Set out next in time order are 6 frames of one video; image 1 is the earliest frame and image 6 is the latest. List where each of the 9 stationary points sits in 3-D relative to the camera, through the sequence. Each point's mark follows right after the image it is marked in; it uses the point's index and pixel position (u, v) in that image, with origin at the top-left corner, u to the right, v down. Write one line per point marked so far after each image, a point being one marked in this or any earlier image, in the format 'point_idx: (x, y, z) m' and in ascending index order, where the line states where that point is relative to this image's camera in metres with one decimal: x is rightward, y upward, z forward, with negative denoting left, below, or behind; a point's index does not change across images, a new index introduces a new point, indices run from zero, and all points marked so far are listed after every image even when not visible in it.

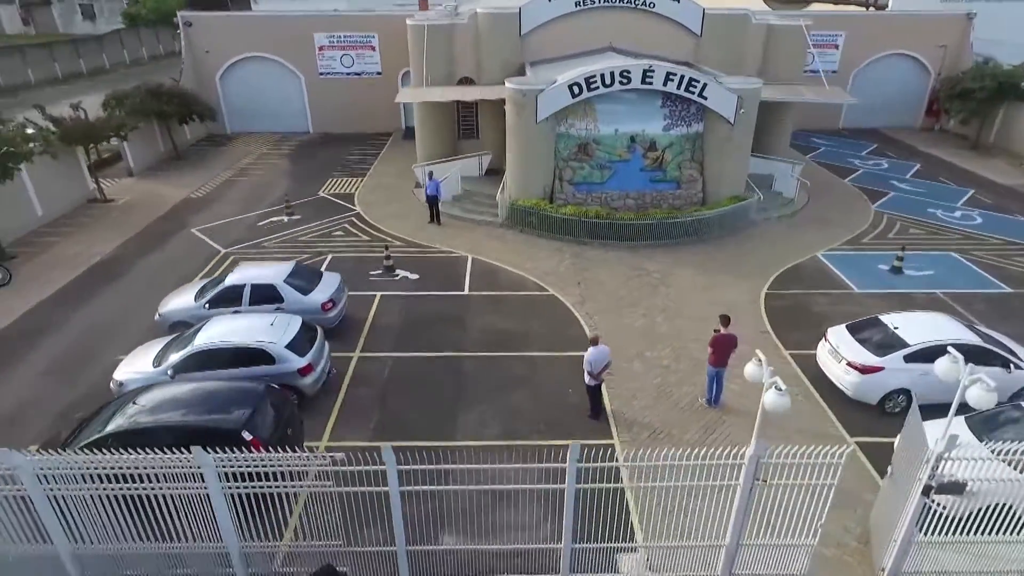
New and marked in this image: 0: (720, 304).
0: (+4.9, -0.4, +14.6) m
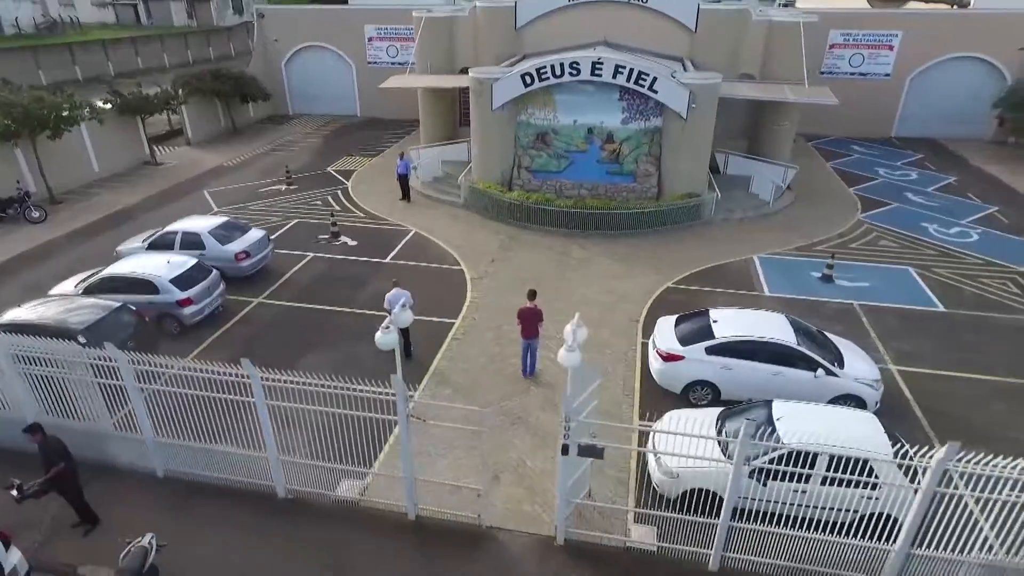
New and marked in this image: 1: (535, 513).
0: (+2.4, -0.1, +14.8) m
1: (+0.3, -3.2, +8.9) m
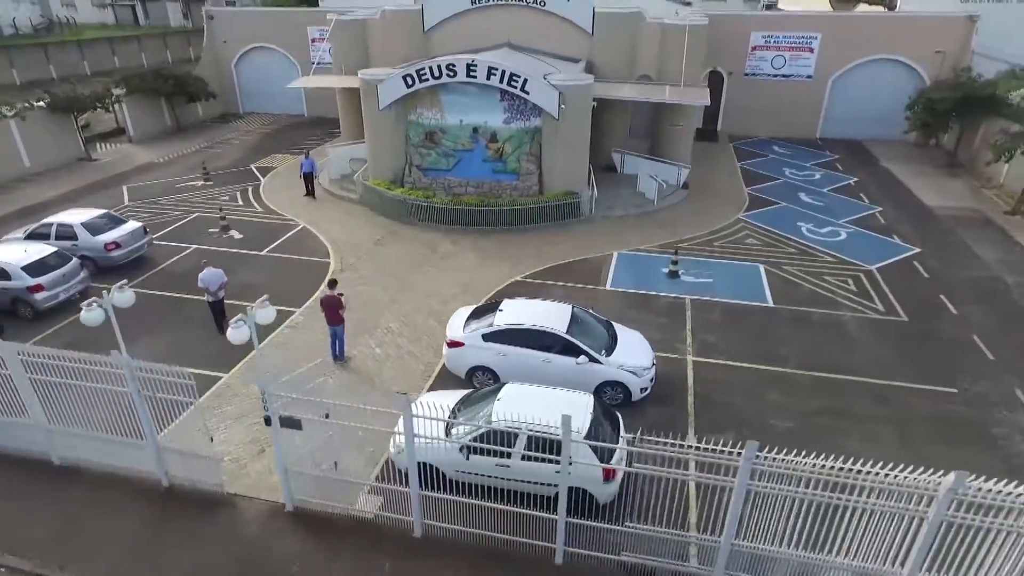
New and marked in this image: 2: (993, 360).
0: (-1.3, +0.1, +15.5) m
1: (-3.6, -3.0, +9.6) m
2: (+9.6, -1.4, +12.4) m
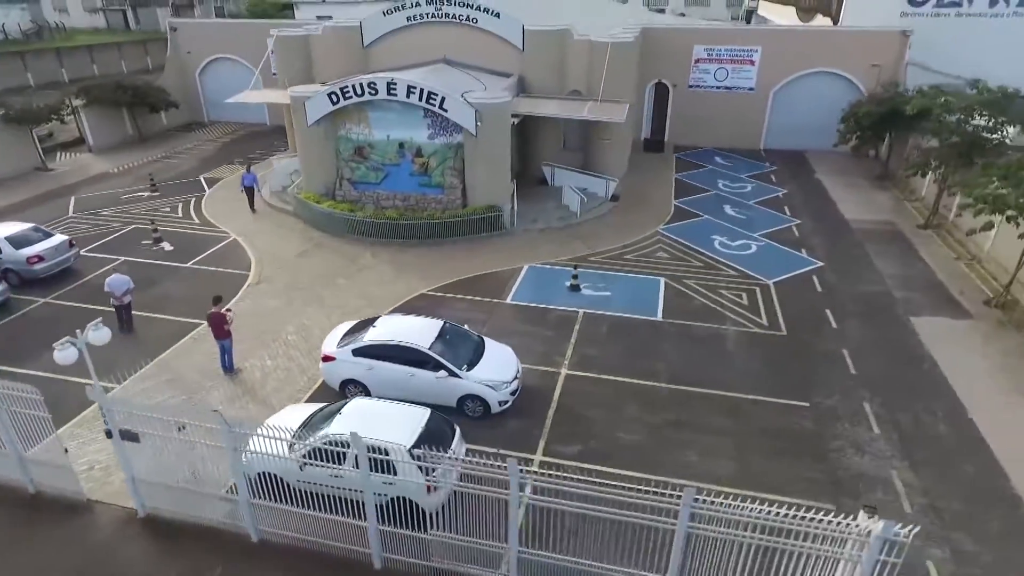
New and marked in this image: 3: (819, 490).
0: (-3.8, -0.2, +16.1) m
1: (-6.1, -3.4, +10.2) m
2: (+7.1, -1.8, +12.9) m
3: (+5.0, -3.3, +10.2) m
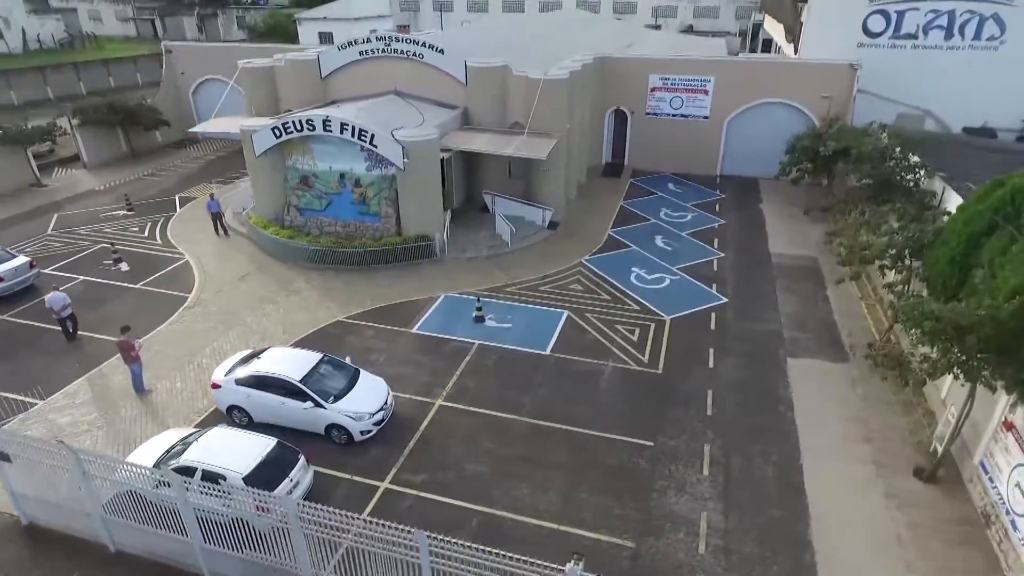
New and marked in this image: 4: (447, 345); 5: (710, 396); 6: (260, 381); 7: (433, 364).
0: (-6.4, -1.0, +17.4) m
1: (-9.1, -4.1, +11.7) m
2: (+4.3, -2.8, +13.7) m
3: (+2.1, -4.3, +11.1) m
4: (-1.7, -1.5, +16.3) m
5: (+4.6, -2.5, +14.4) m
6: (-5.3, -2.0, +13.0) m
7: (-2.0, -1.9, +15.6) m
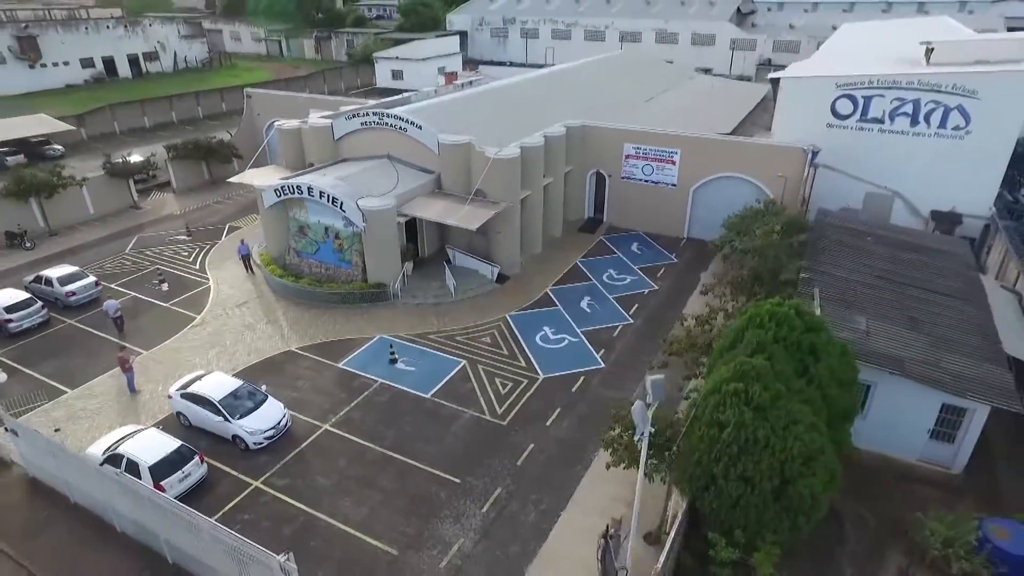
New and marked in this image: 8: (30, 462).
0: (-9.6, -2.2, +22.8) m
1: (-13.5, -5.0, +17.7) m
2: (+0.1, -5.0, +17.3) m
3: (-2.7, -6.2, +15.1) m
4: (-5.2, -3.1, +20.9) m
5: (+0.5, -4.7, +17.9) m
6: (-9.4, -3.2, +18.3) m
7: (-5.7, -3.5, +20.3) m
8: (-13.1, -4.7, +16.8) m
